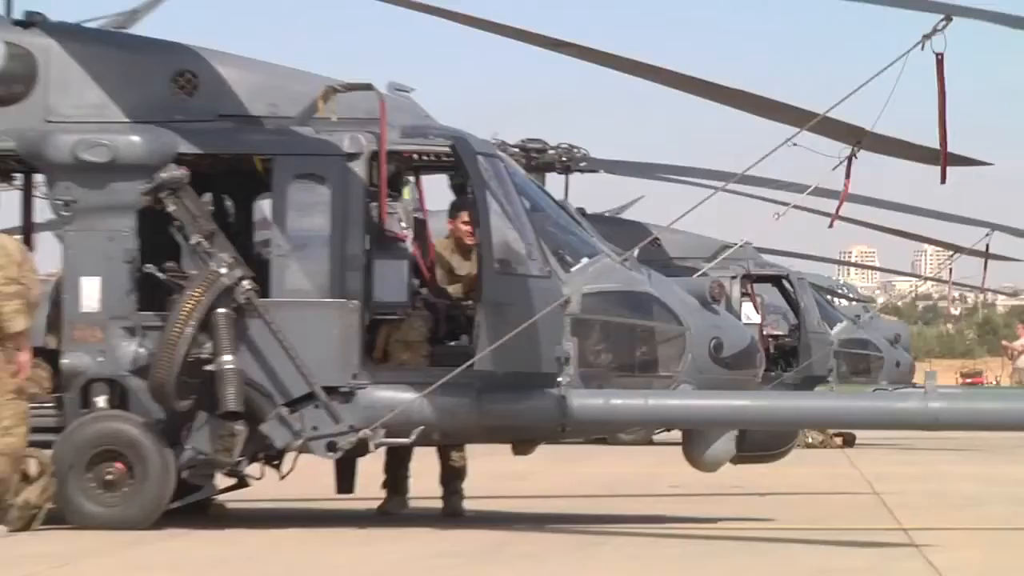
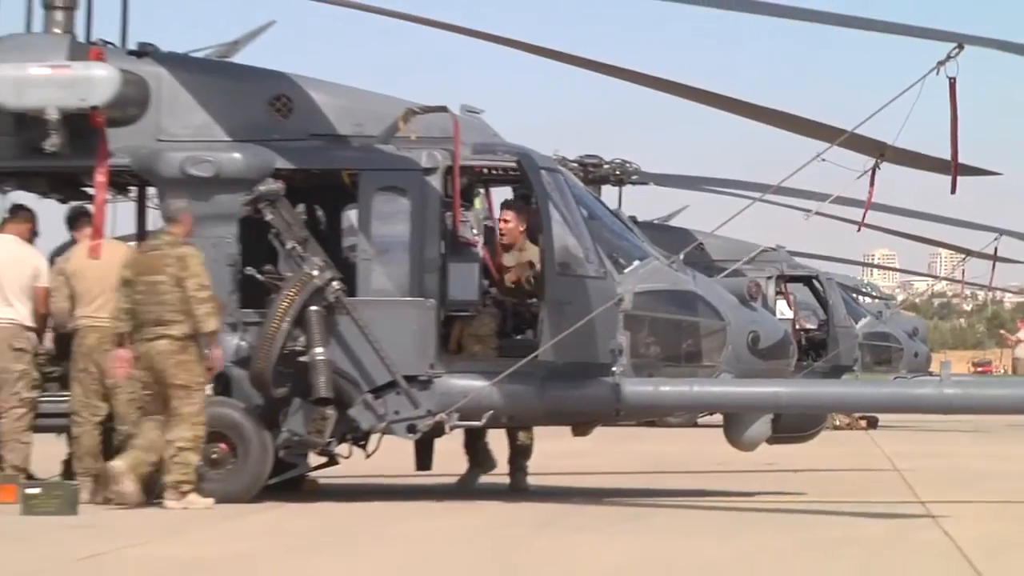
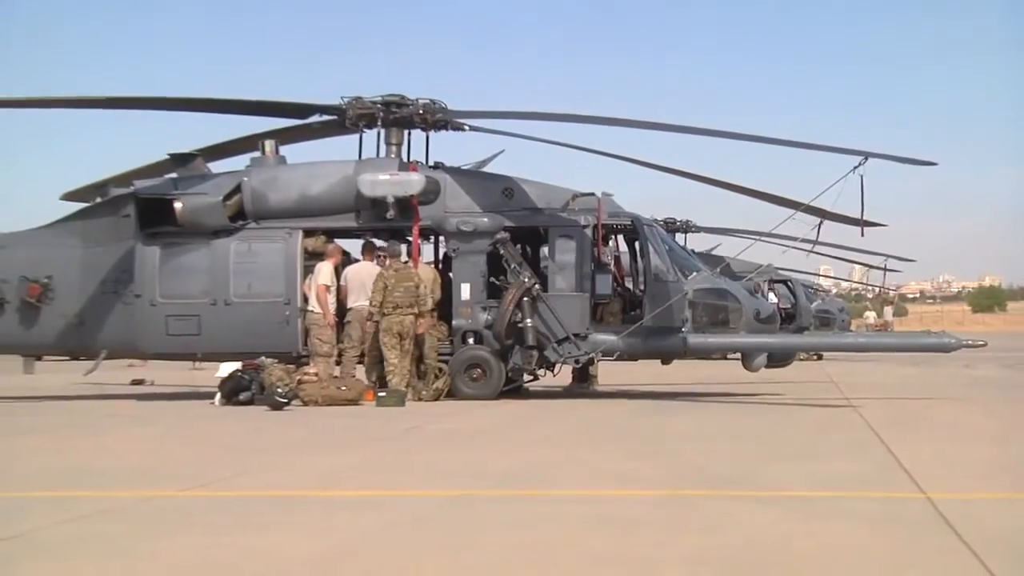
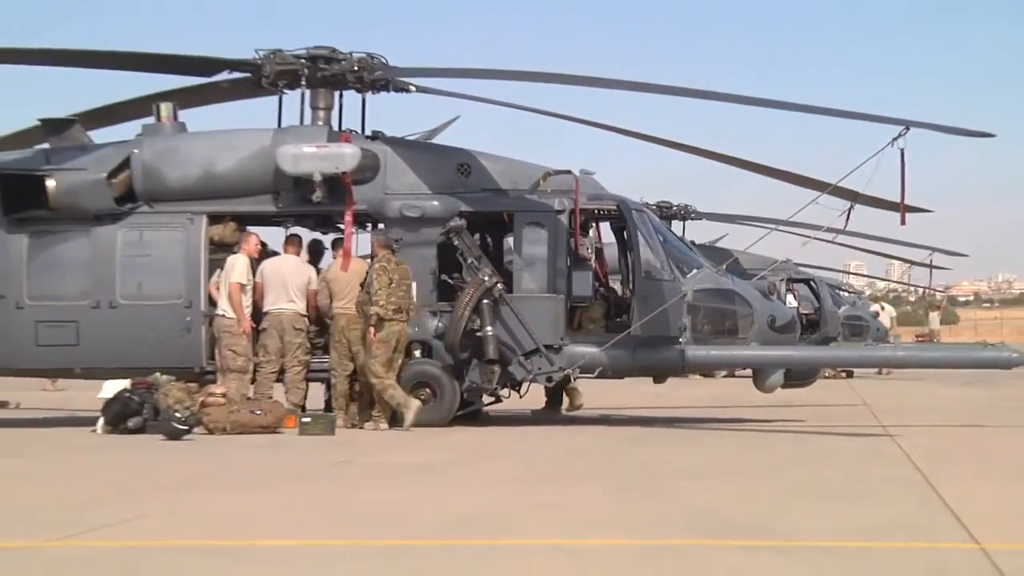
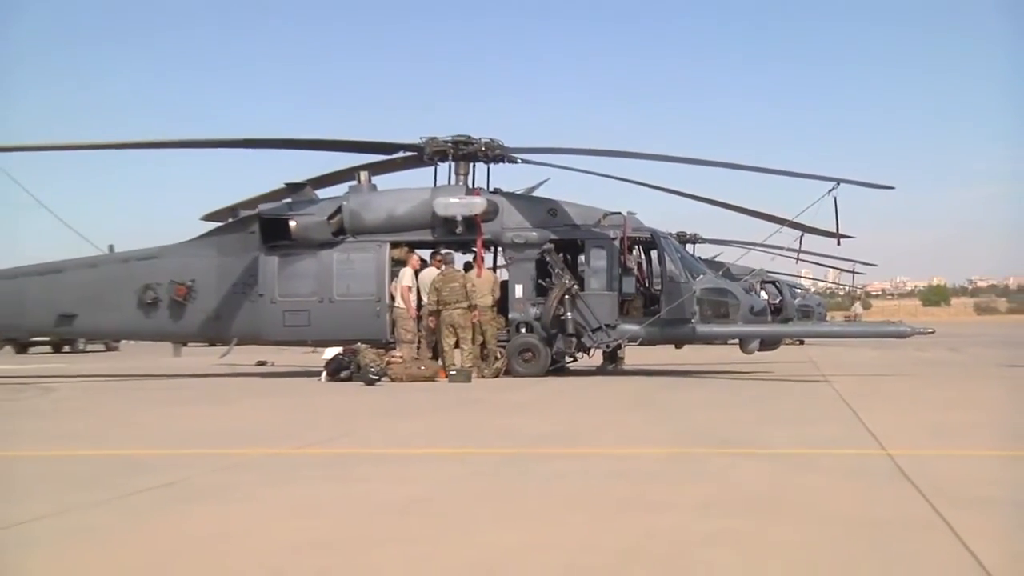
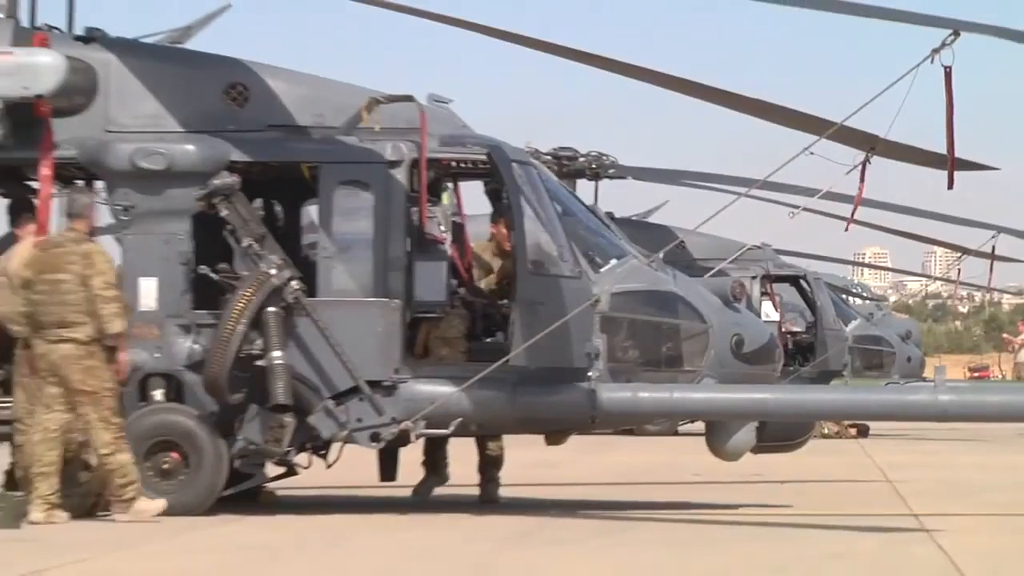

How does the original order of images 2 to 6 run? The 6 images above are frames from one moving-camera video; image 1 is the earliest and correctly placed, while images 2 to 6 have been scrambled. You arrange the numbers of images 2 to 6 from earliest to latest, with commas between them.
6, 2, 4, 3, 5
